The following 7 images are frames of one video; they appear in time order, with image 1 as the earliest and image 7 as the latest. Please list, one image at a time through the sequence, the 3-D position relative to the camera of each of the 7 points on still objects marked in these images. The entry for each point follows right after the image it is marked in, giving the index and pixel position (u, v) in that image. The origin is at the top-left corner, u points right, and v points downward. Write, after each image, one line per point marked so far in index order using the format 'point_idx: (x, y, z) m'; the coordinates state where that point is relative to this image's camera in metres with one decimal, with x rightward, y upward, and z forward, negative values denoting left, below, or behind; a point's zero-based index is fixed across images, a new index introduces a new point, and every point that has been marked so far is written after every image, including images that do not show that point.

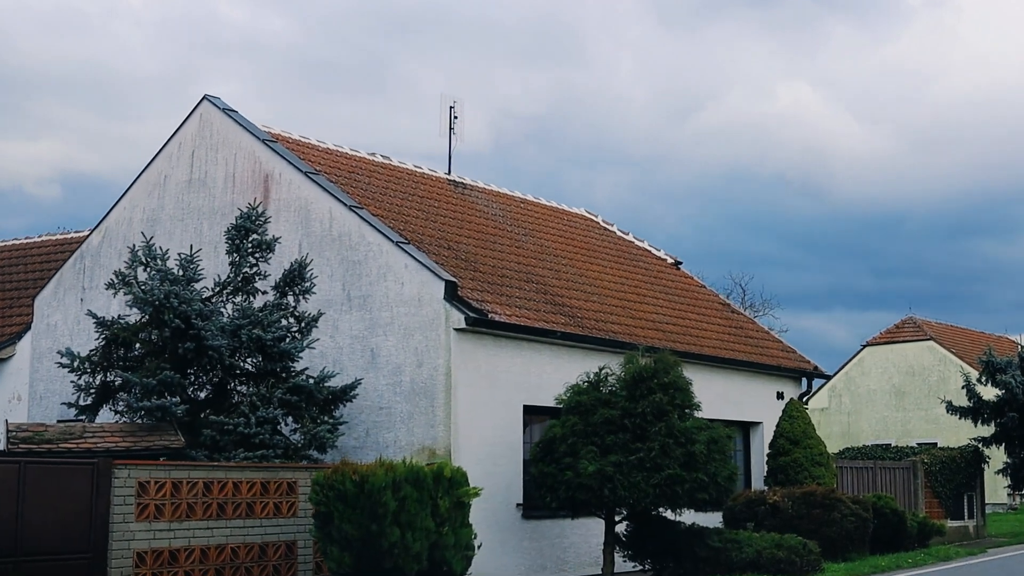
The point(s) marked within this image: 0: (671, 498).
0: (+1.8, -2.4, +14.0) m
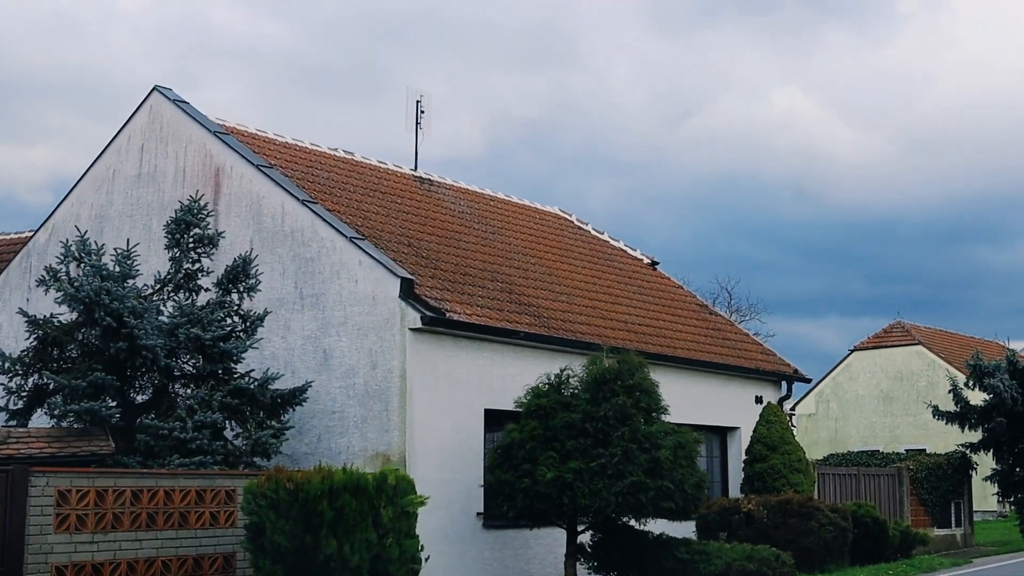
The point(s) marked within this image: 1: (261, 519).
0: (+1.3, -2.3, +13.2) m
1: (-2.2, -2.0, +11.1) m
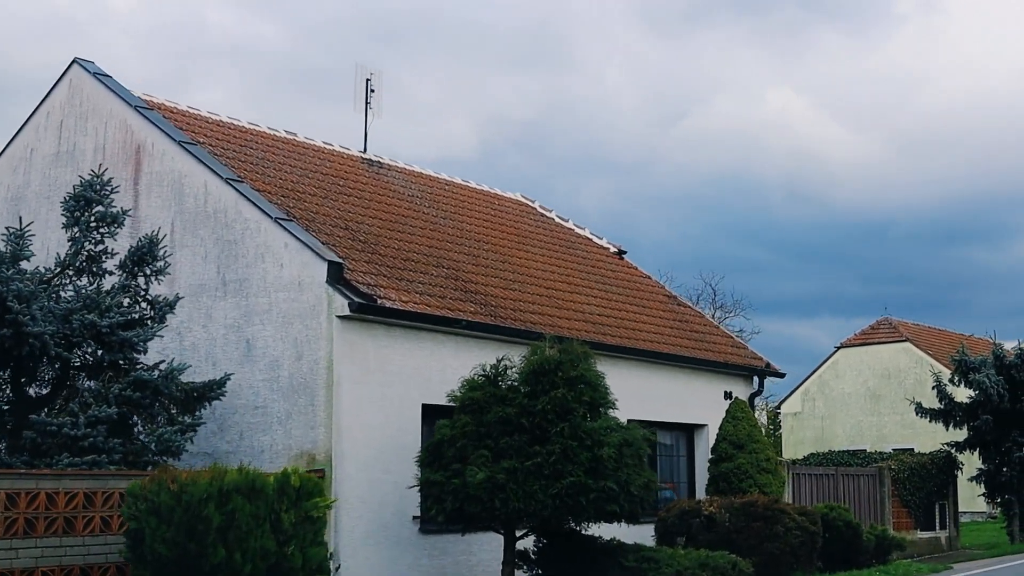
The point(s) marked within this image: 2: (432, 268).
0: (+0.6, -2.1, +12.0) m
1: (-2.9, -1.9, +9.8) m
2: (-1.1, +0.3, +16.4) m
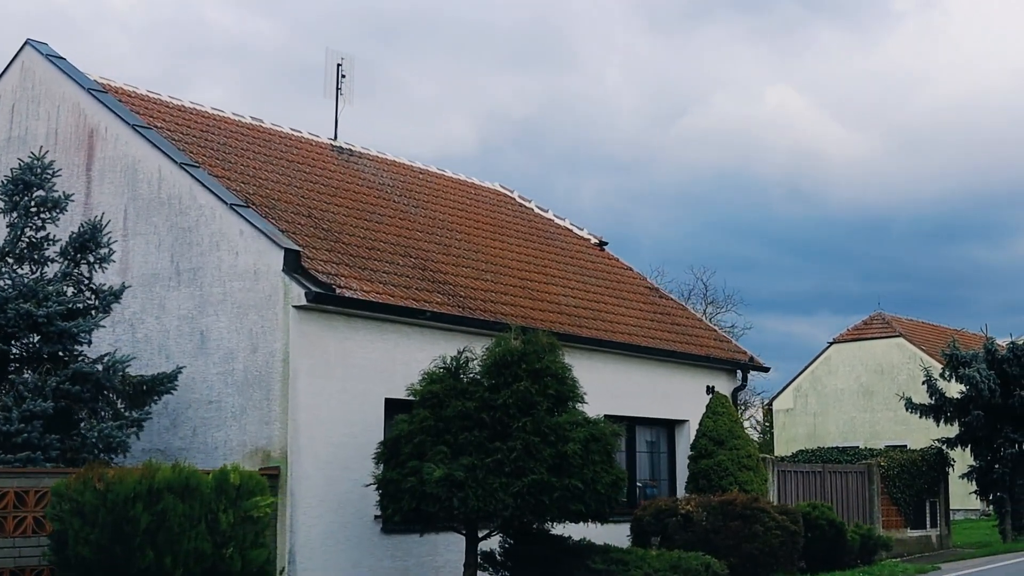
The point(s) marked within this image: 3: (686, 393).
0: (+0.2, -2.0, +11.4) m
1: (-3.3, -1.7, +9.2) m
2: (-1.4, +0.4, +15.8) m
3: (+2.6, -1.6, +18.9) m
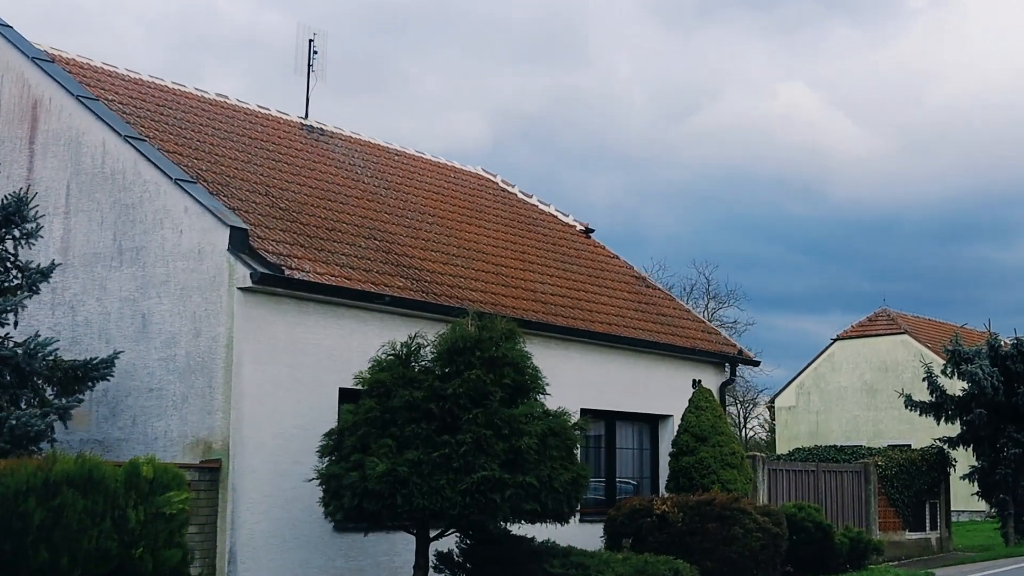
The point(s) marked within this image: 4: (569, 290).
0: (-0.2, -1.9, +10.5) m
1: (-3.7, -1.6, +8.4) m
2: (-1.8, +0.6, +14.9) m
3: (+2.3, -1.4, +17.9) m
4: (+0.8, 0.0, +17.6) m
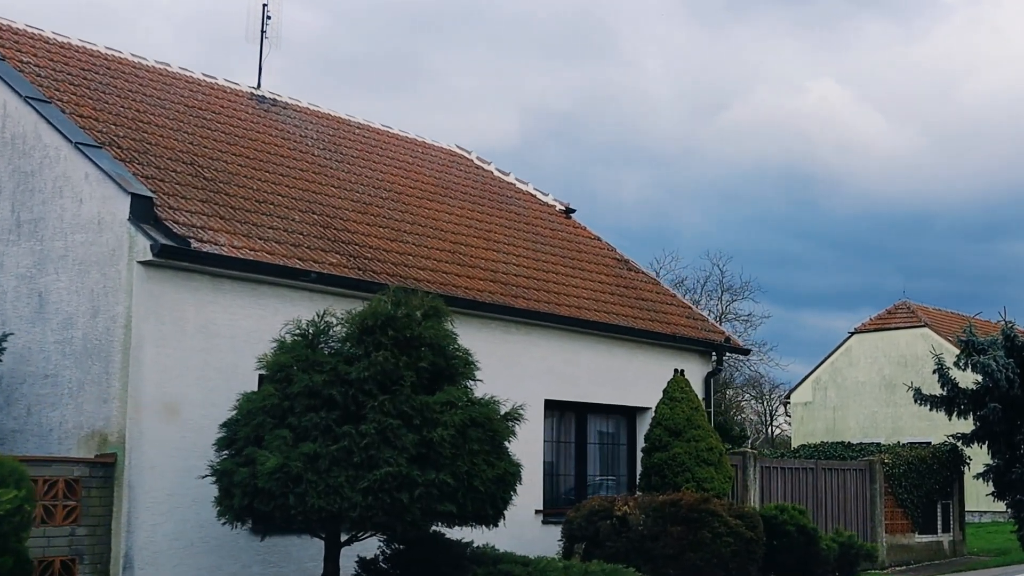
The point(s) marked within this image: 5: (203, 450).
0: (-0.8, -1.6, +9.2) m
1: (-4.4, -1.3, +7.1) m
2: (-2.3, +0.8, +13.6) m
3: (+1.8, -1.2, +16.5) m
4: (+0.3, +0.2, +16.2) m
5: (-2.8, -1.5, +11.4) m
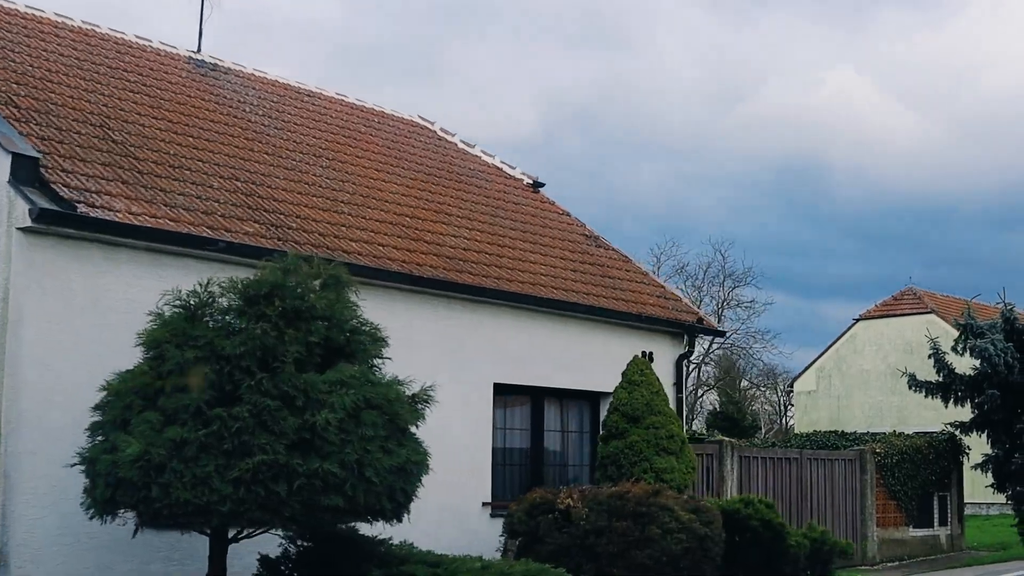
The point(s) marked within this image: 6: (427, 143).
0: (-1.5, -1.4, +8.1) m
1: (-5.1, -1.1, +6.1) m
2: (-2.9, +1.1, +12.5) m
3: (+1.2, -0.9, +15.4) m
4: (-0.2, +0.5, +15.1) m
5: (-3.4, -1.2, +10.4) m
6: (-1.2, +2.0, +17.9) m
